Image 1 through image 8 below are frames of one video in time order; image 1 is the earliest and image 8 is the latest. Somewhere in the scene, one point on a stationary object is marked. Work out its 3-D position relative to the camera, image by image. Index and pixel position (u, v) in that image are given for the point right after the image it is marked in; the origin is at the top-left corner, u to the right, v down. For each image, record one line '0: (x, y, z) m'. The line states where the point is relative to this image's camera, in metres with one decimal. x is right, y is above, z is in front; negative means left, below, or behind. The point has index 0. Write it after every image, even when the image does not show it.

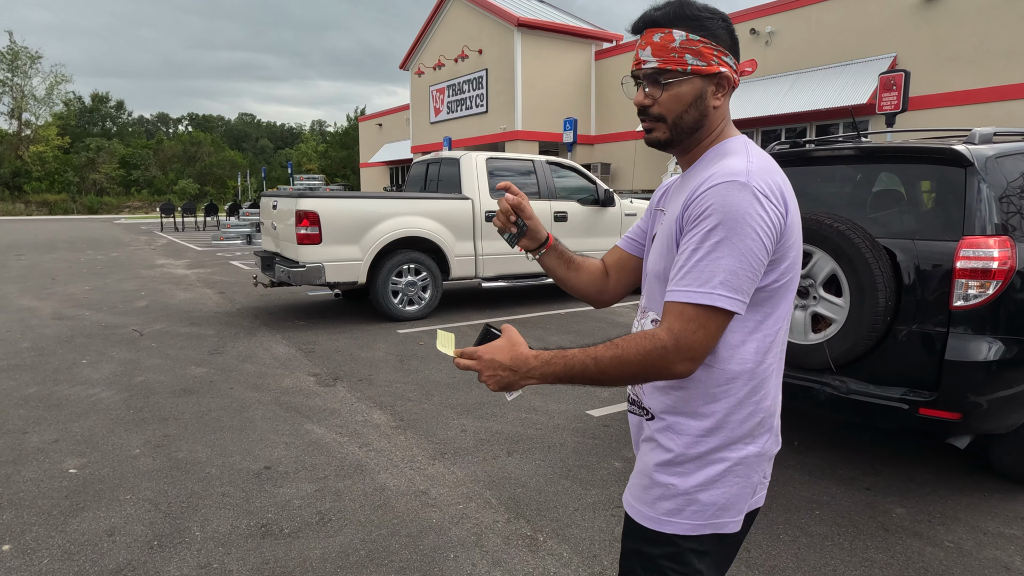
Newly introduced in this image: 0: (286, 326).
0: (-2.4, -0.4, +7.2) m
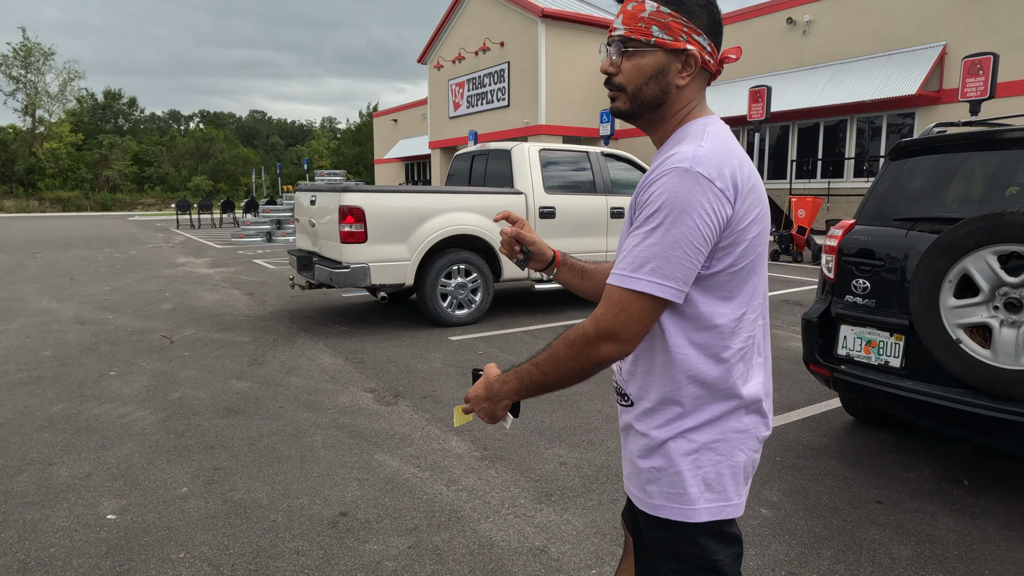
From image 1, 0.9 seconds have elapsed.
0: (-1.8, -0.4, +6.6) m
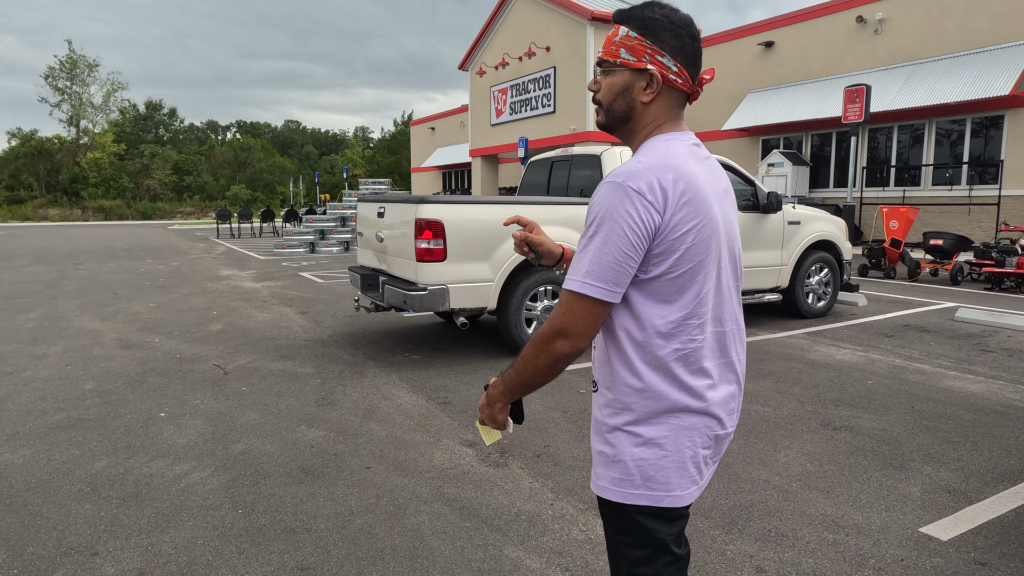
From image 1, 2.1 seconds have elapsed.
0: (-1.0, -0.6, +5.8) m
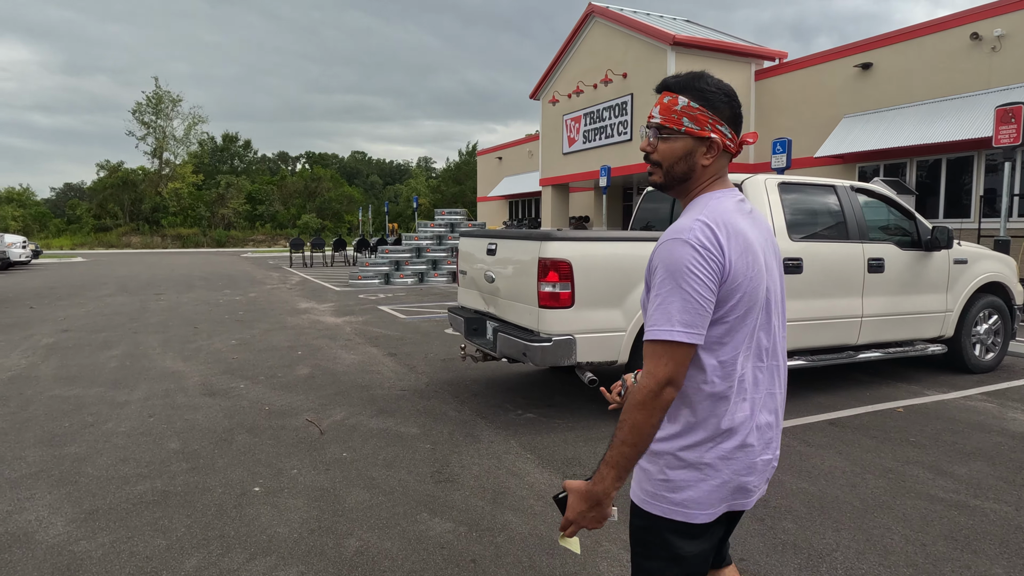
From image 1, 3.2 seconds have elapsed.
0: (0.0, -1.0, +5.0) m
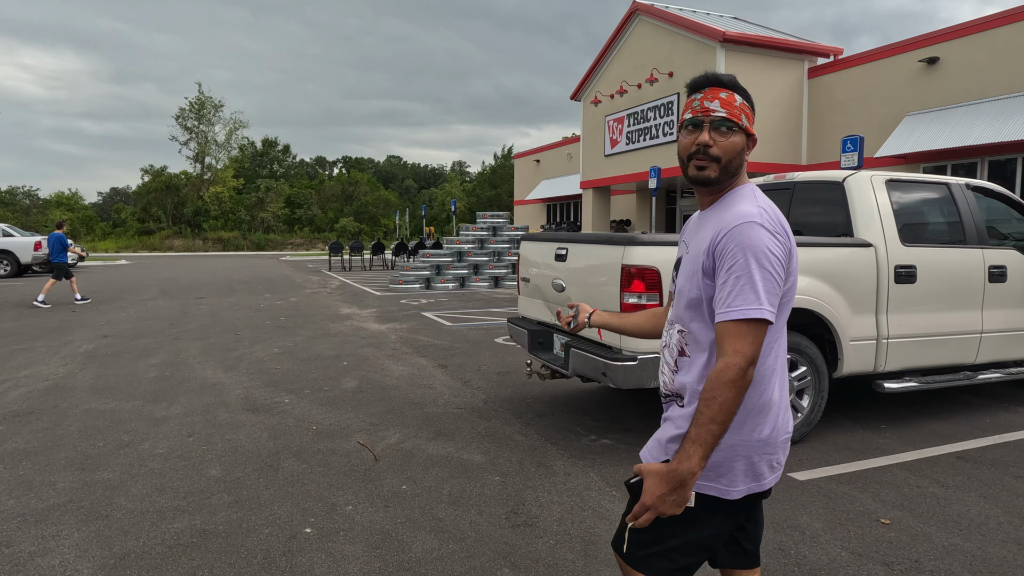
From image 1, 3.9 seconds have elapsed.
0: (+0.5, -1.1, +4.5) m
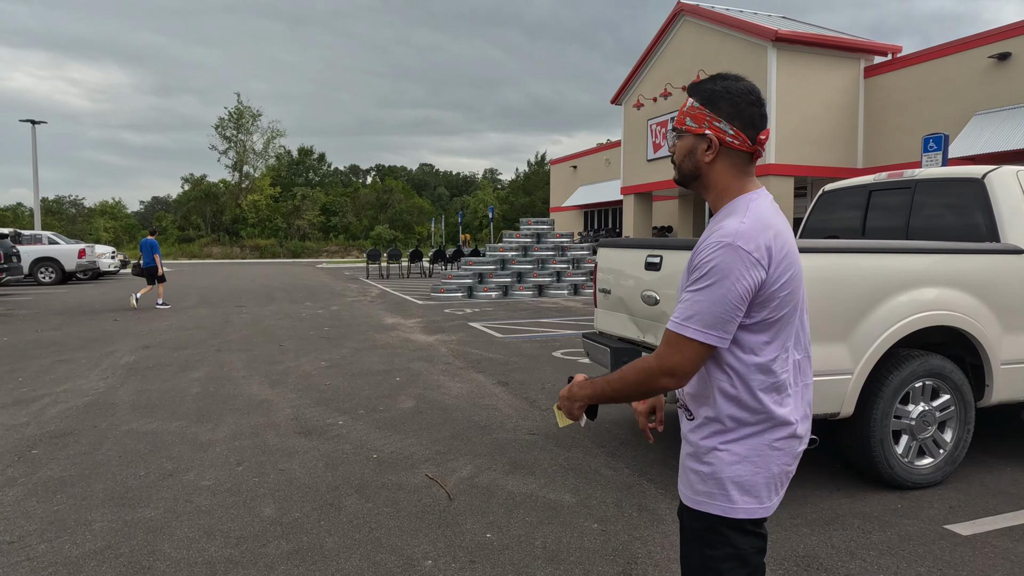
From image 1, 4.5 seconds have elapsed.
0: (+1.0, -1.2, +3.9) m
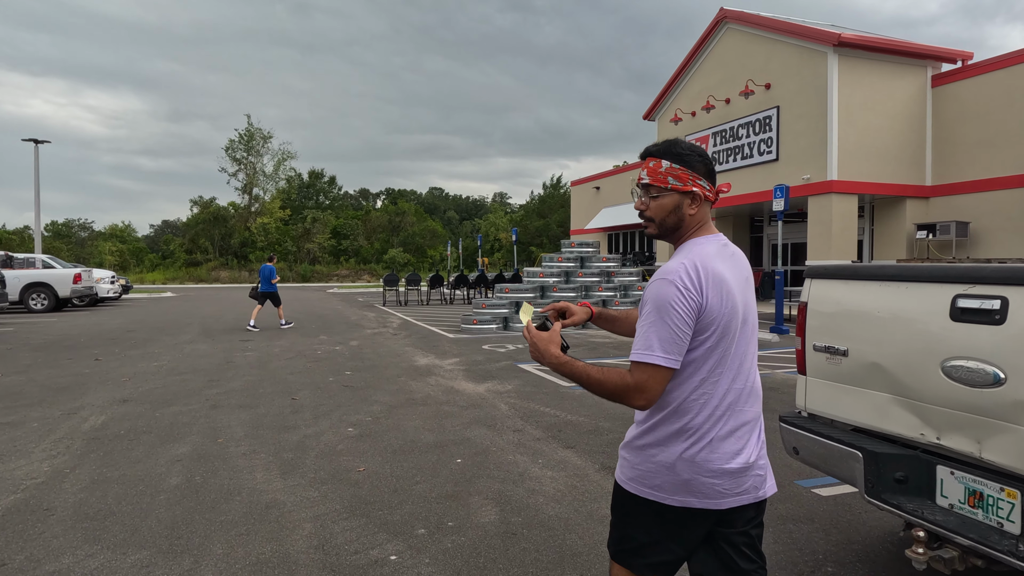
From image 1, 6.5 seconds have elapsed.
0: (+1.8, -1.4, +1.9) m
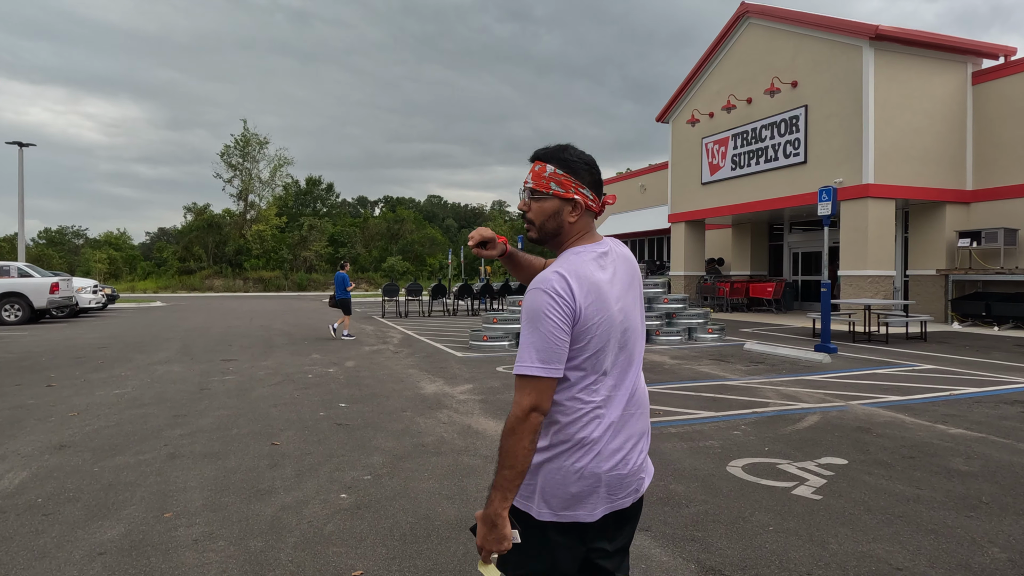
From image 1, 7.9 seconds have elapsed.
0: (+2.1, -1.5, +0.4) m
